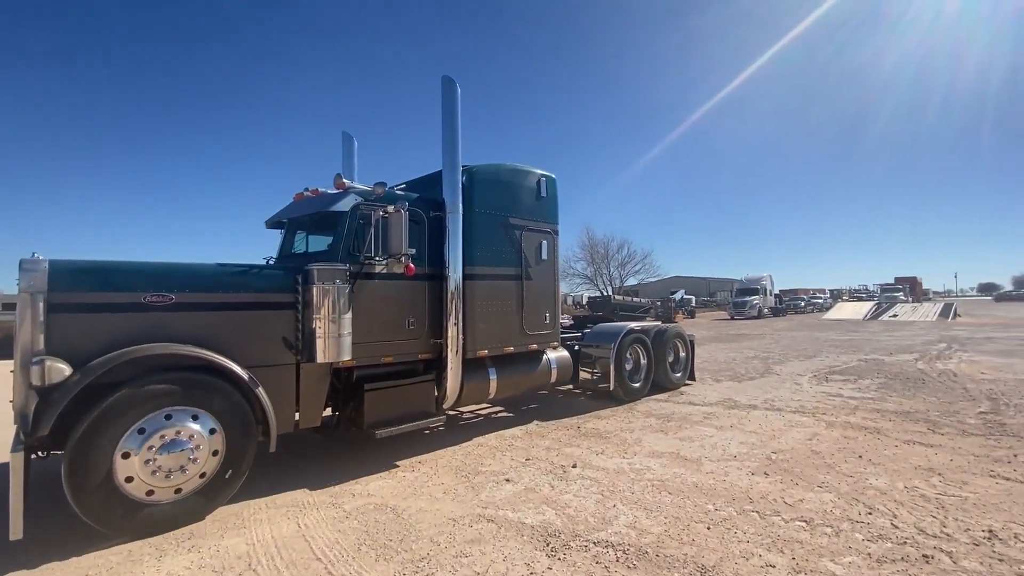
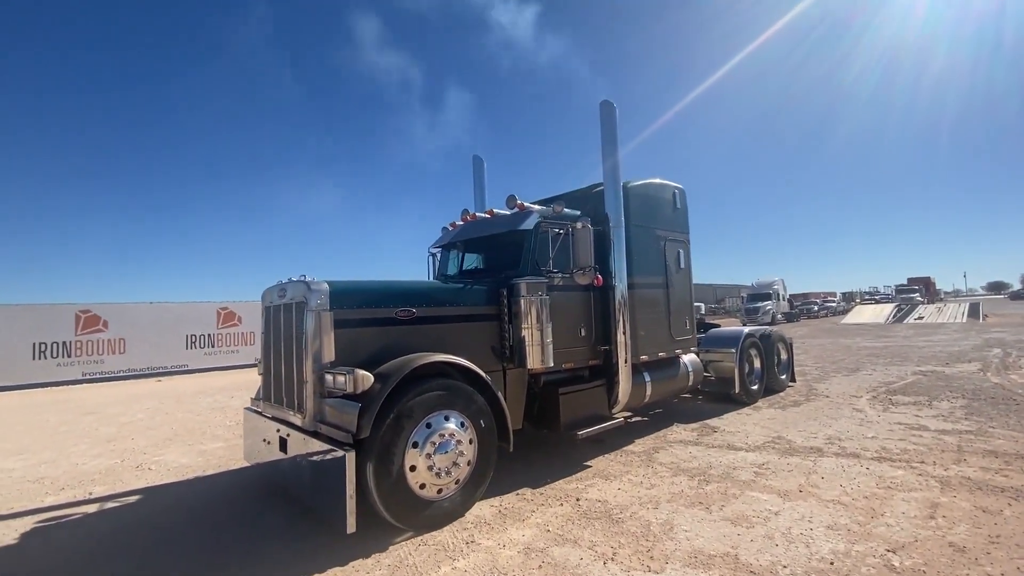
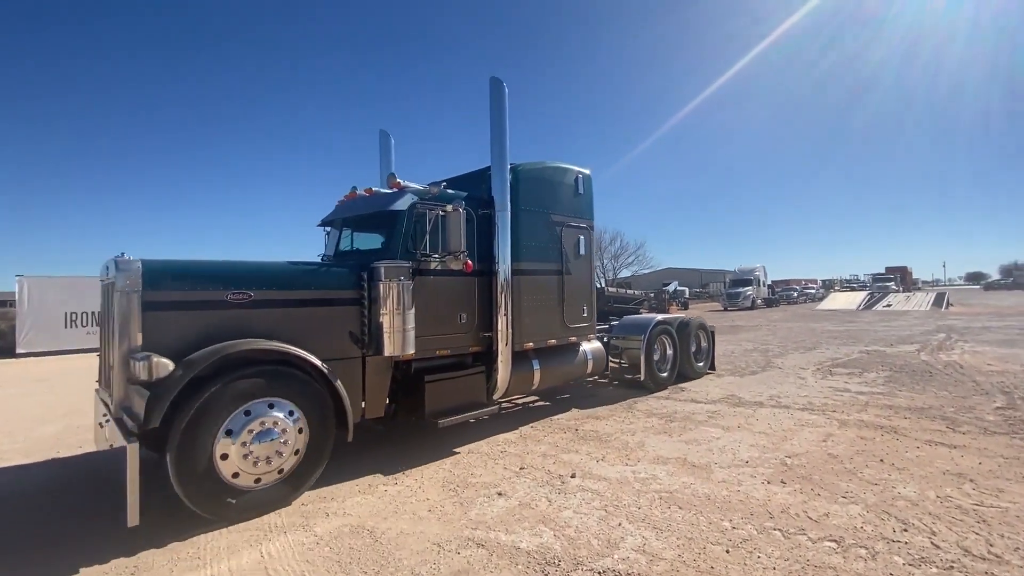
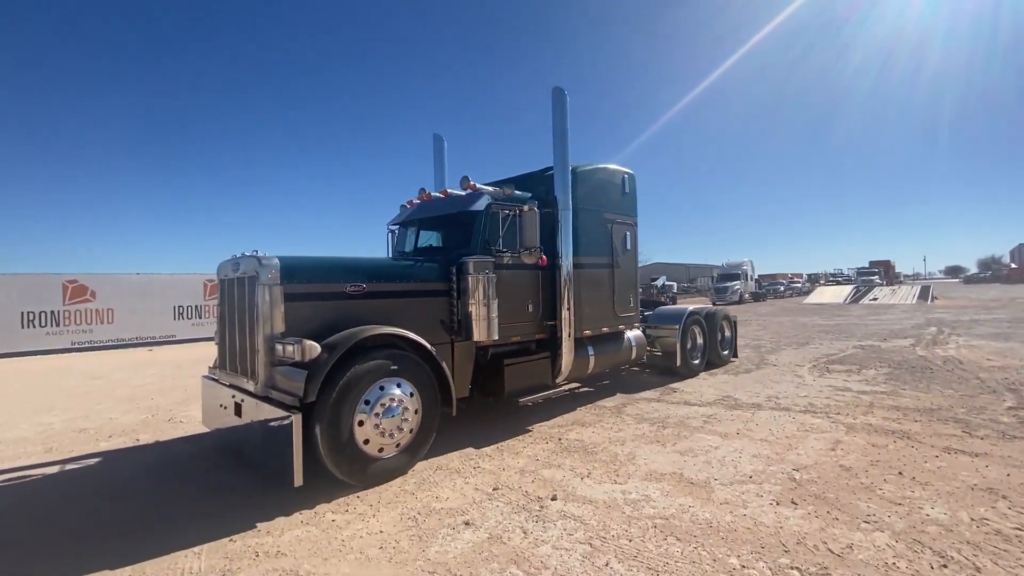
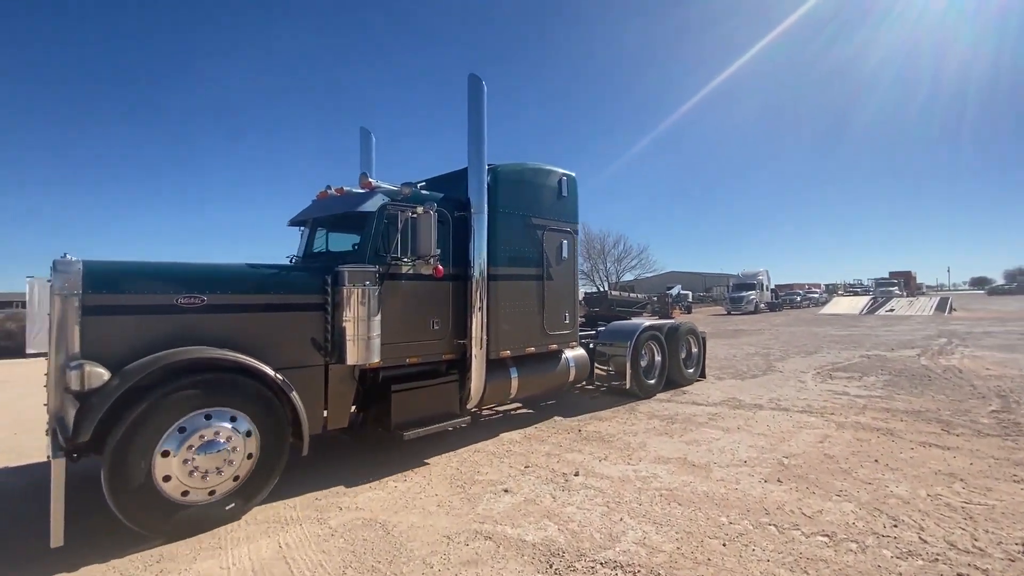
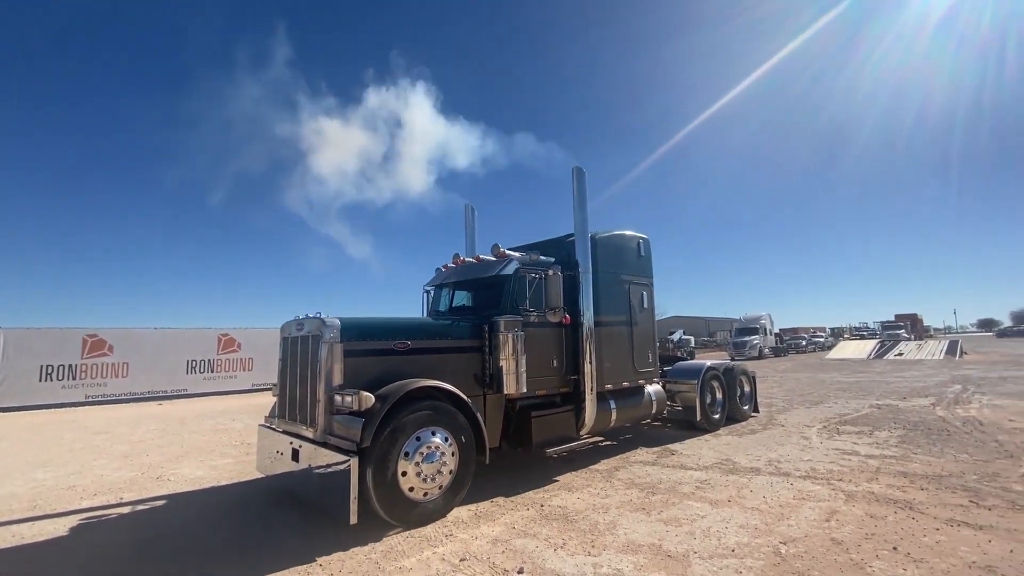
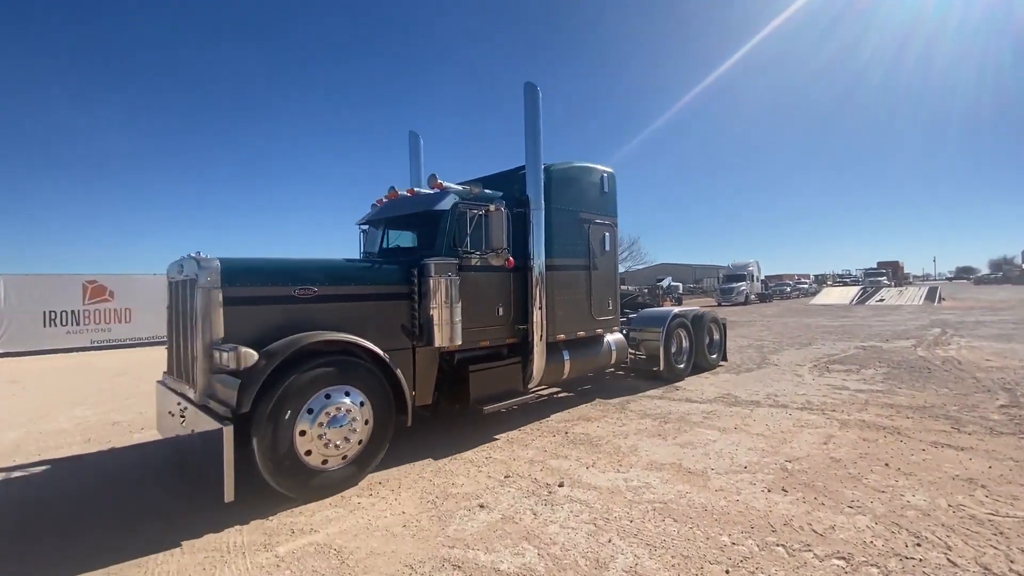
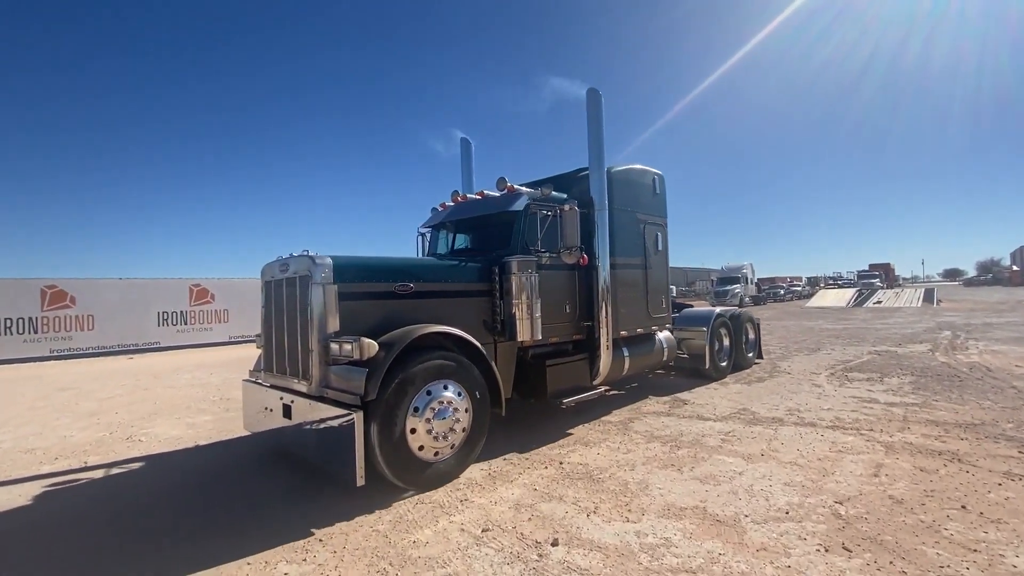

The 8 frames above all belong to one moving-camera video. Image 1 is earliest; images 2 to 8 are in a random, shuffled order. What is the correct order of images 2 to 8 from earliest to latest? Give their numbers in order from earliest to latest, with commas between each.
5, 3, 7, 4, 8, 2, 6
